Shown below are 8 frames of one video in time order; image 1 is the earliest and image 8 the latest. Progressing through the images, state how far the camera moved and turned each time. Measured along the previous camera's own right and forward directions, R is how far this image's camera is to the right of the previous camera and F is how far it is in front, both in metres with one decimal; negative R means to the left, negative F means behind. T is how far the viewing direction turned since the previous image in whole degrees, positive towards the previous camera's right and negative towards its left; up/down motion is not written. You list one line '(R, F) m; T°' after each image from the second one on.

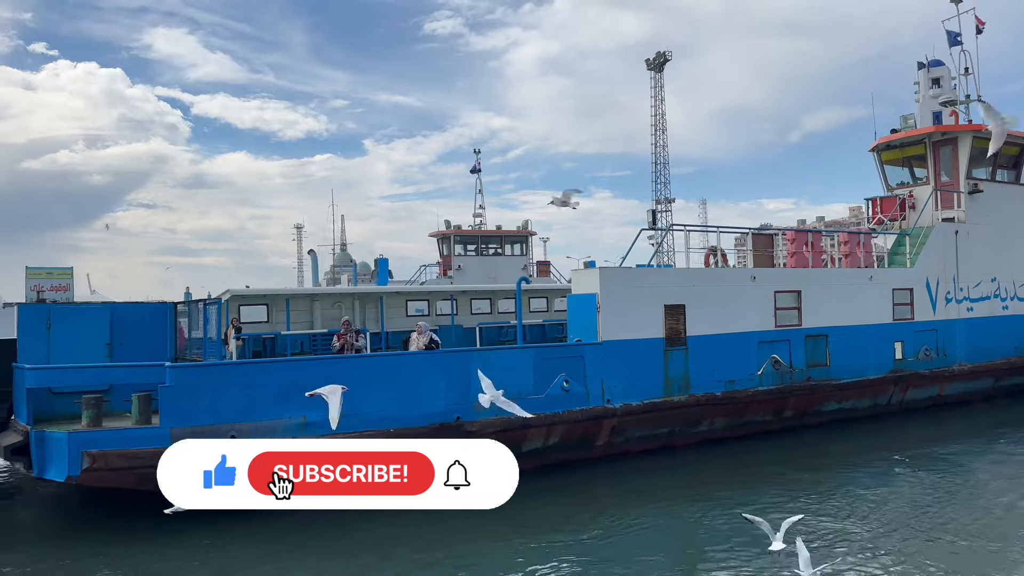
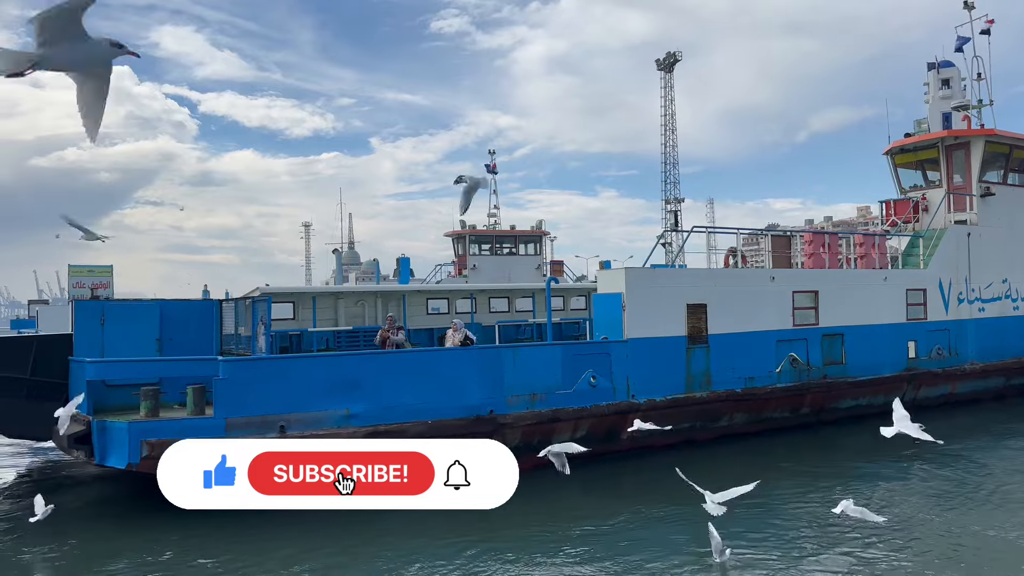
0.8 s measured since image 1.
(-0.4, -0.5) m; 0°
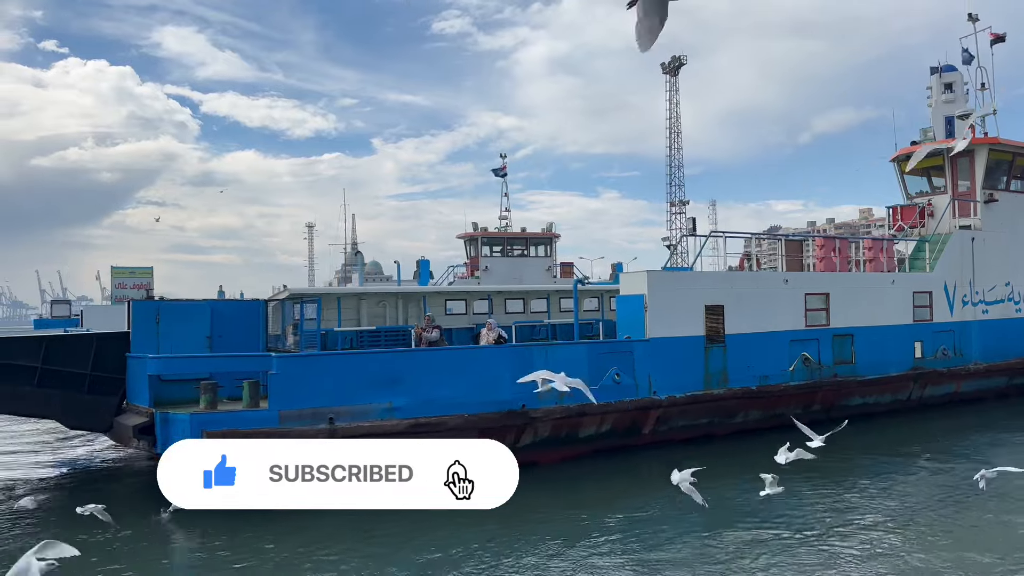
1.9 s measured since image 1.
(-0.5, -0.7) m; 0°
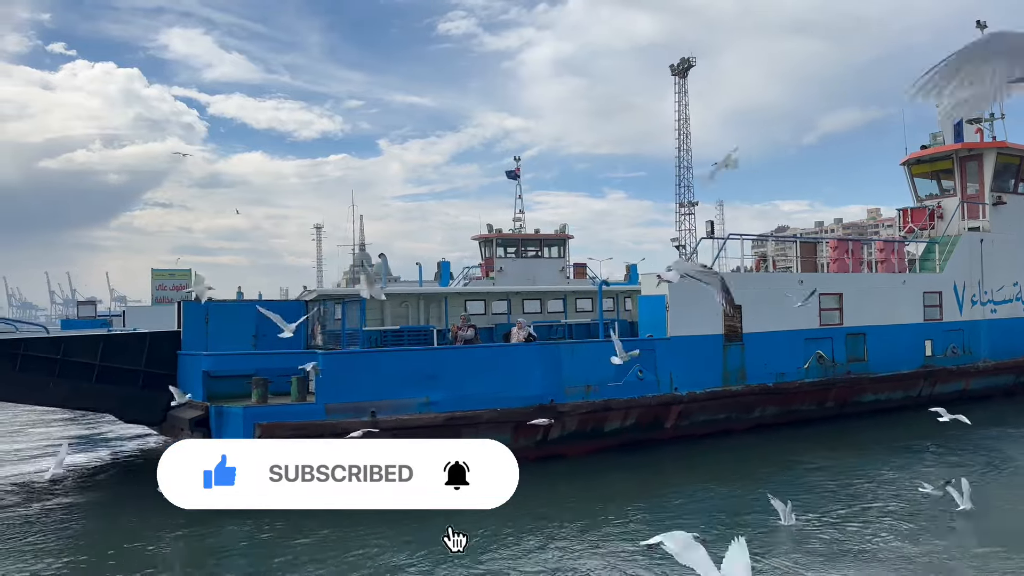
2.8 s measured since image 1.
(-0.4, -0.6) m; 0°
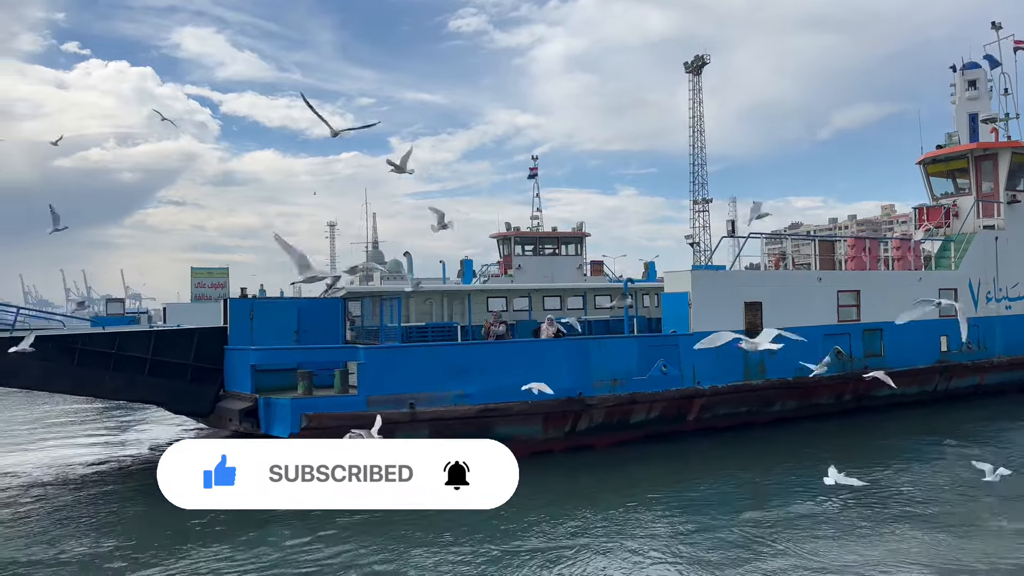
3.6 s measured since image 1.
(-0.3, -0.6) m; -1°
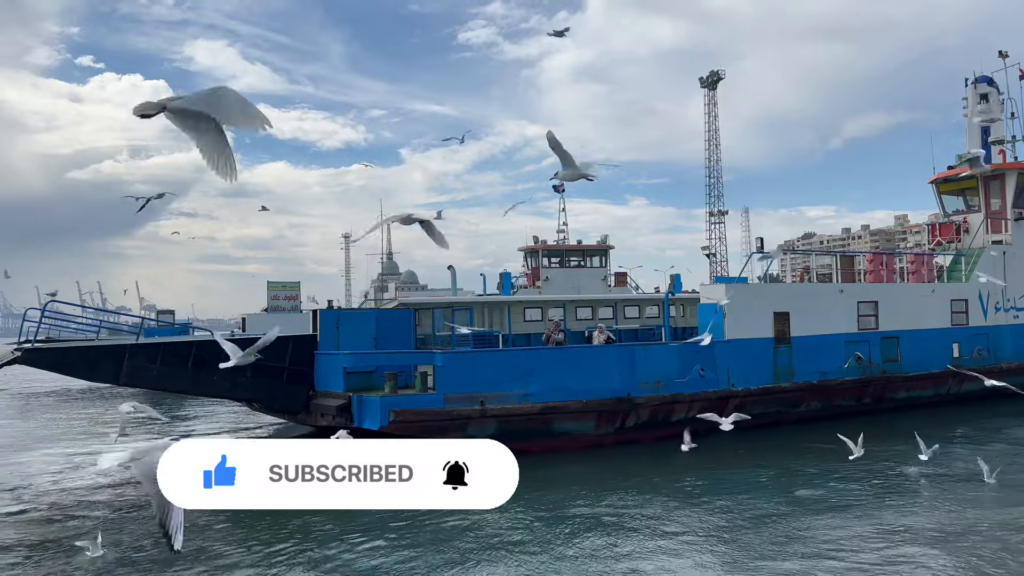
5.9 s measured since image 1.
(-0.9, -1.6) m; -1°
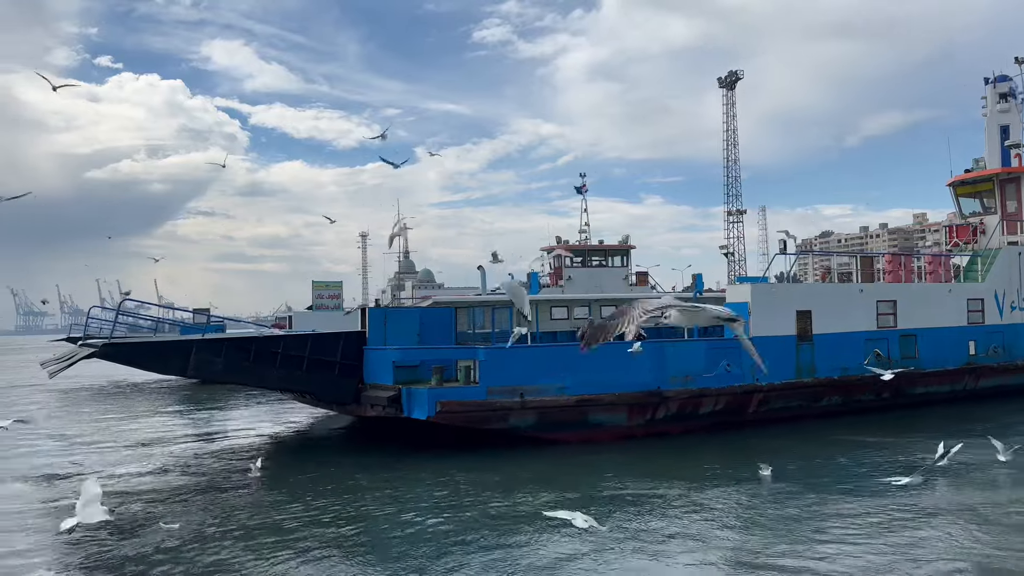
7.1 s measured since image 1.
(-0.5, -0.9) m; -1°
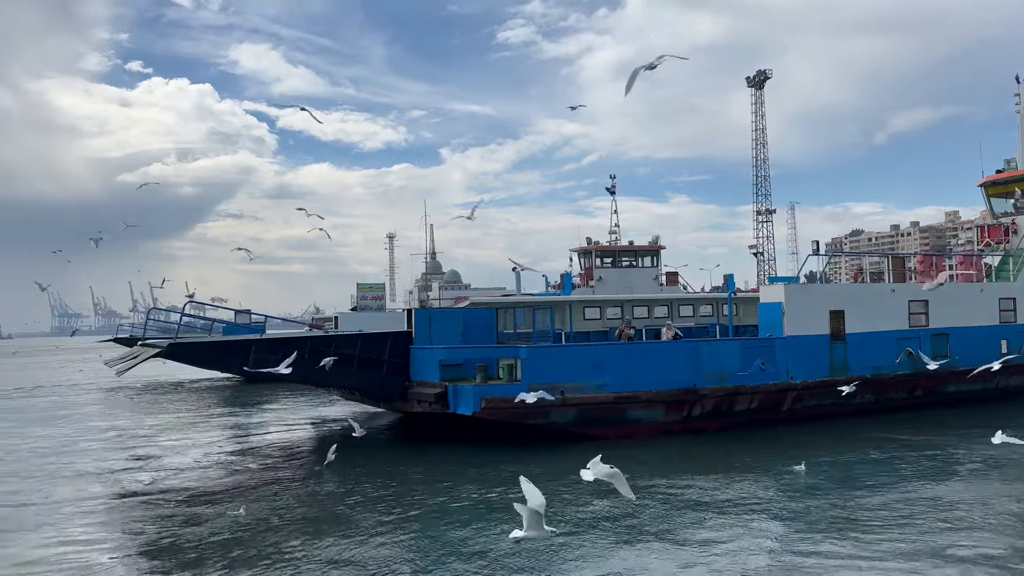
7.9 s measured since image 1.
(-0.3, -0.7) m; -2°
